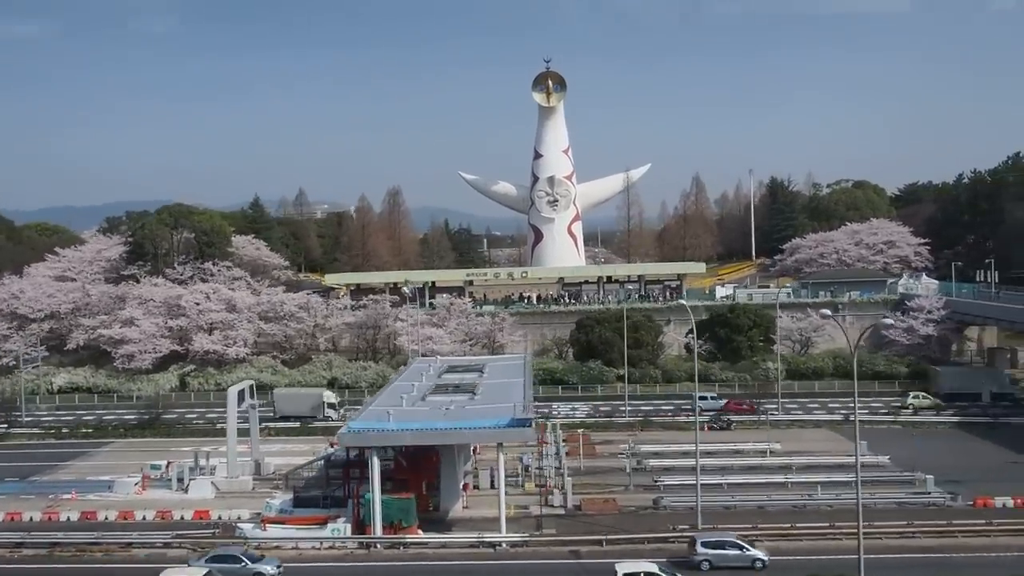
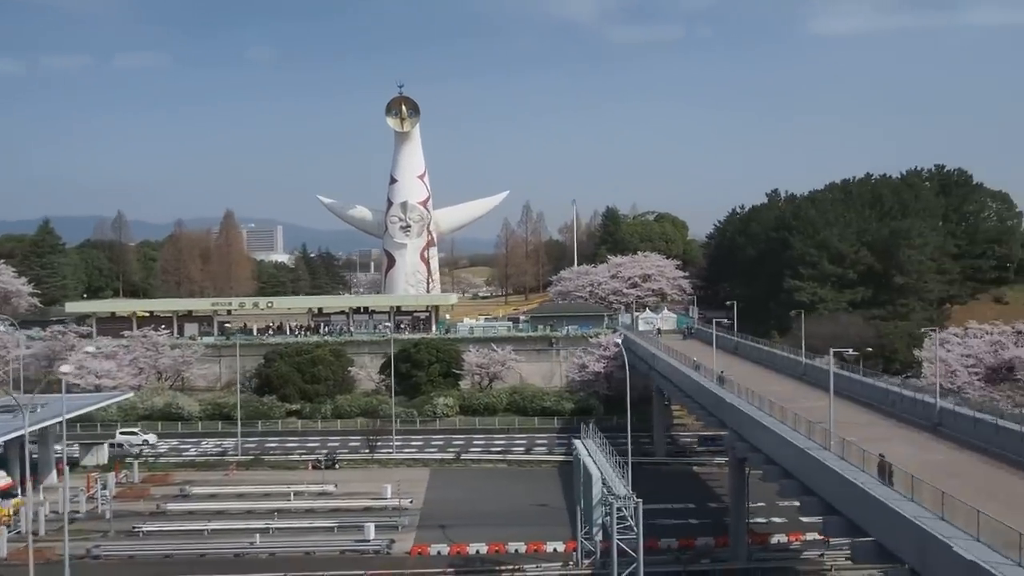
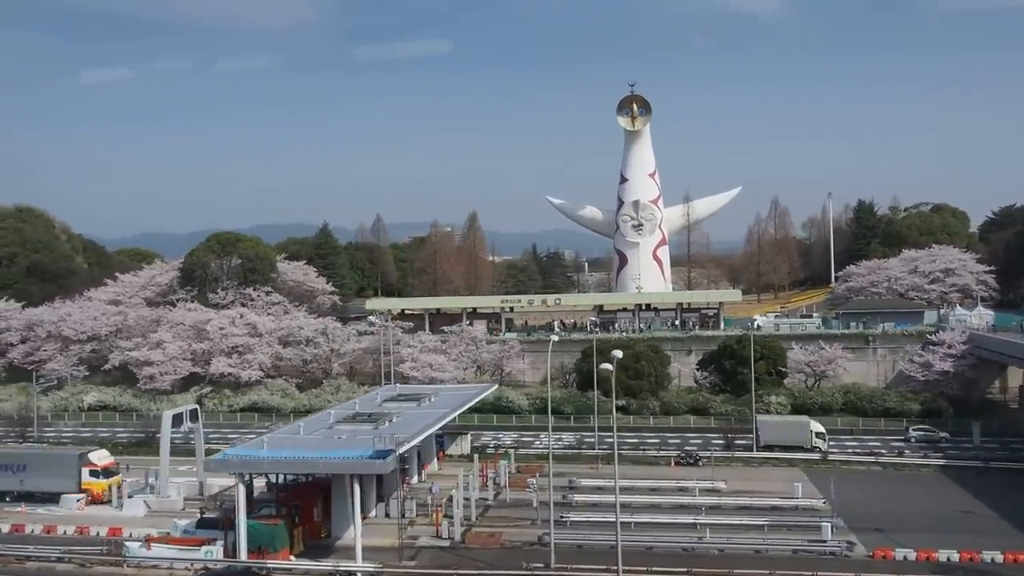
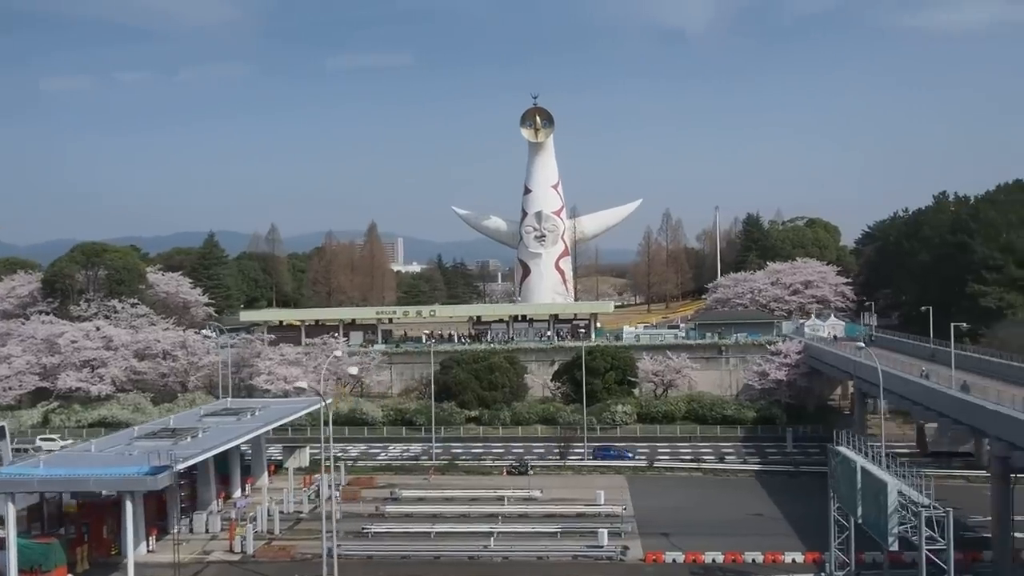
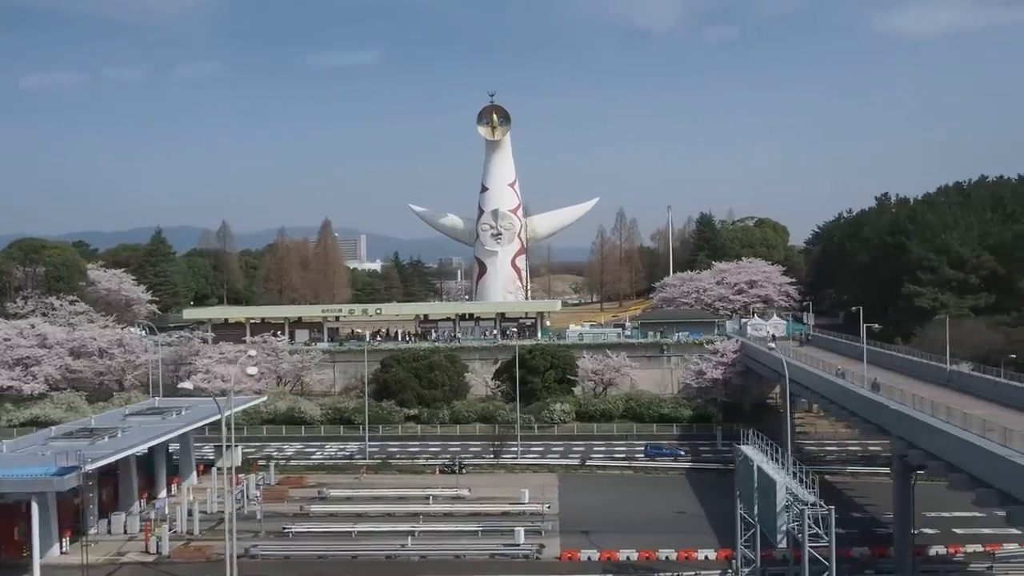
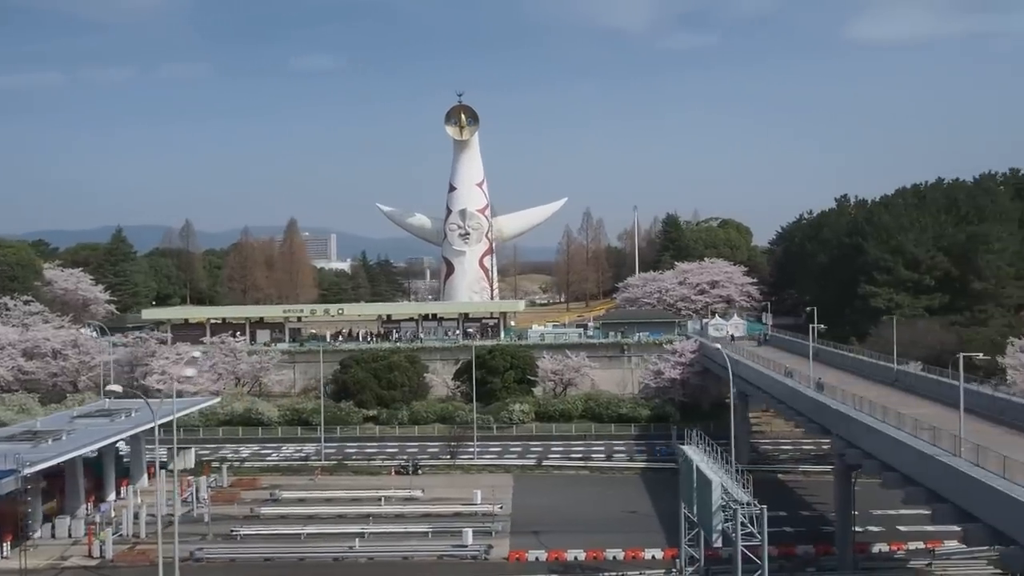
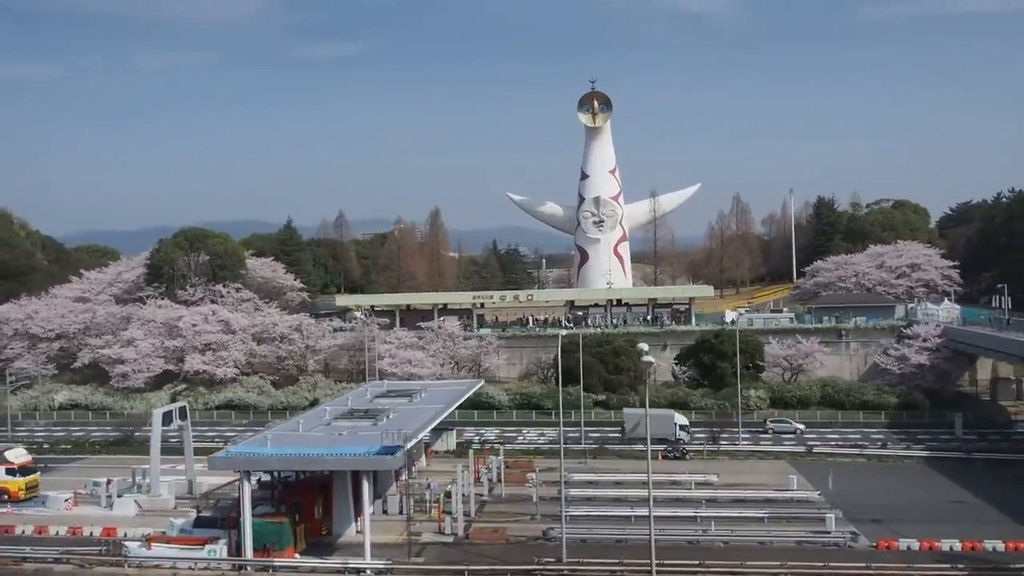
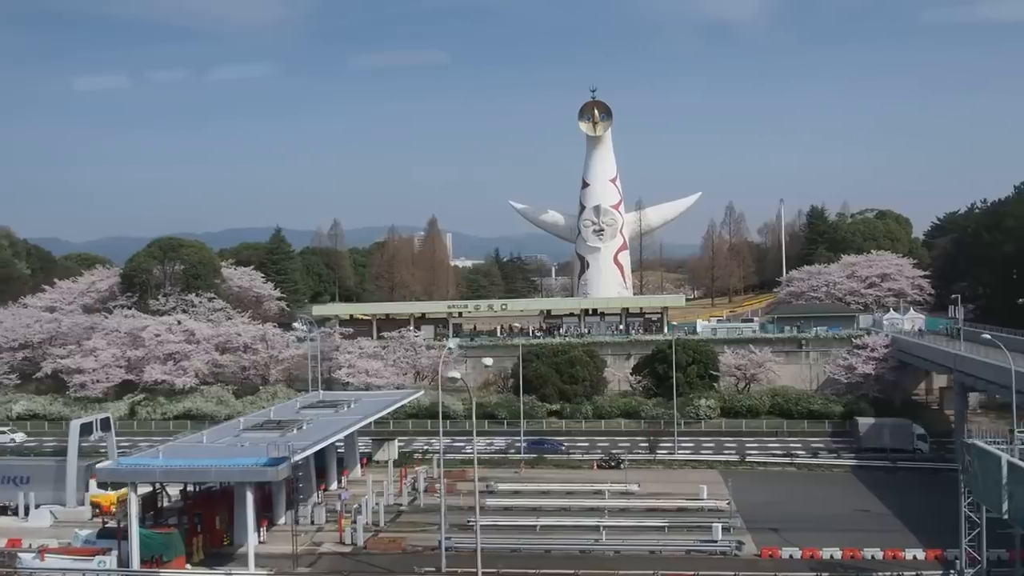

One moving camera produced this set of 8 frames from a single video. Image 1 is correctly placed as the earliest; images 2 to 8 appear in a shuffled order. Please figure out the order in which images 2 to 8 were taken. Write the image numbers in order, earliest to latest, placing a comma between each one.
7, 3, 8, 4, 5, 6, 2
